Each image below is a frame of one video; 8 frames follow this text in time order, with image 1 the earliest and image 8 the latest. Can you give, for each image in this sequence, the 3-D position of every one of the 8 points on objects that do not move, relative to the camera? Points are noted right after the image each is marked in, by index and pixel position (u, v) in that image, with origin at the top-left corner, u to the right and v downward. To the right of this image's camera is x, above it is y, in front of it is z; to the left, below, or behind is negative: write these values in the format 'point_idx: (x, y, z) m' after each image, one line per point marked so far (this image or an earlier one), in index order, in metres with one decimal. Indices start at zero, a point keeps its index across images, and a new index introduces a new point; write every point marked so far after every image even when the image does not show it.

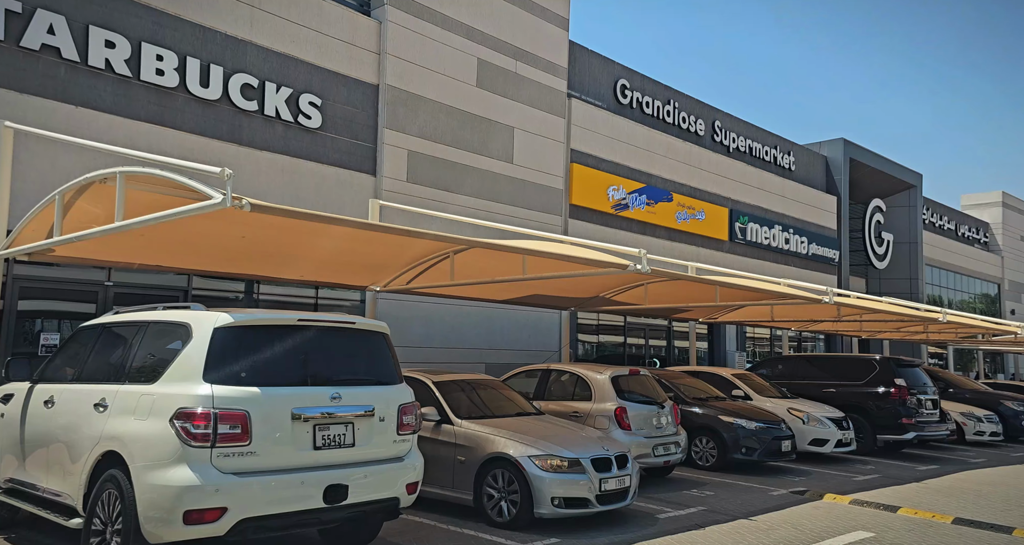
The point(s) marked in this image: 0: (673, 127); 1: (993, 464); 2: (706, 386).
0: (+4.0, +3.7, +18.4) m
1: (+9.9, -4.0, +15.4) m
2: (+2.8, -1.6, +10.6) m
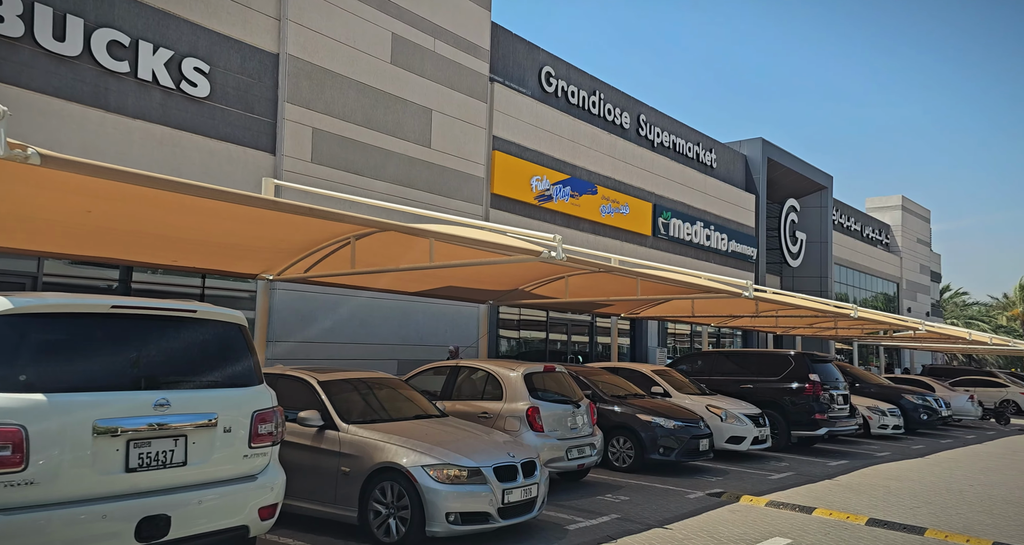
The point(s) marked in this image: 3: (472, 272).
0: (+2.1, +3.8, +18.2) m
1: (+8.2, -4.0, +15.8) m
2: (+1.6, -1.5, +10.4) m
3: (-0.5, 0.0, +8.9) m
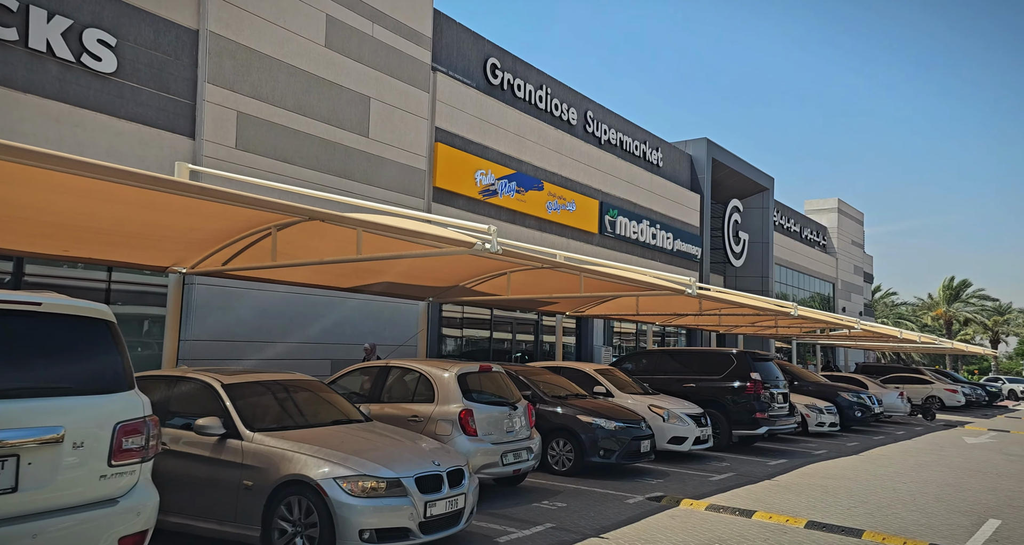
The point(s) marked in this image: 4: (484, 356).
0: (+0.8, +3.9, +18.0) m
1: (+6.9, -4.0, +16.0) m
2: (+0.7, -1.5, +10.1) m
3: (-1.2, +0.1, +8.5) m
4: (-0.7, -2.0, +17.4) m
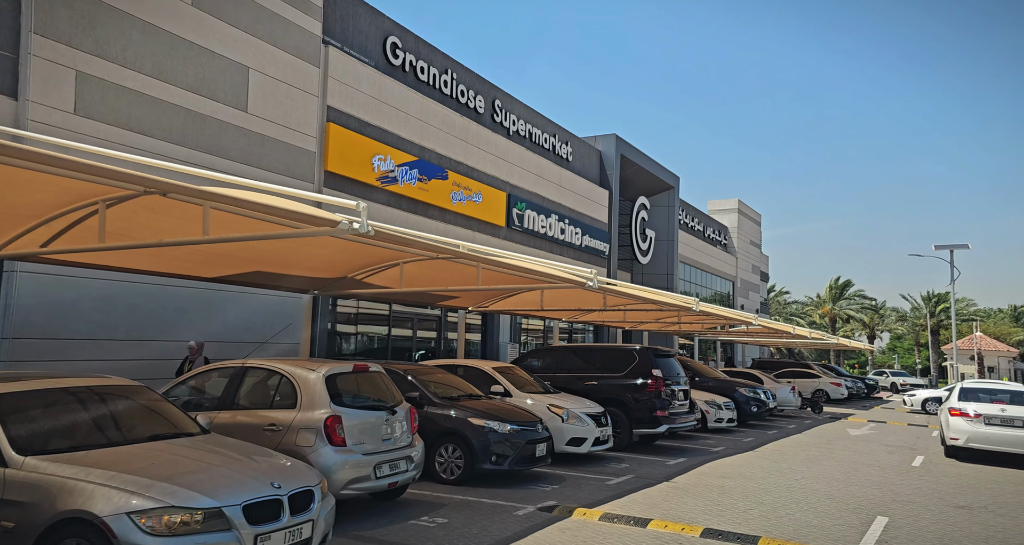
0: (-1.5, +4.0, +17.3) m
1: (+4.7, -3.9, +16.1) m
2: (-0.7, -1.4, +9.5) m
3: (-2.4, +0.2, +7.7) m
4: (-2.9, -1.8, +16.6) m
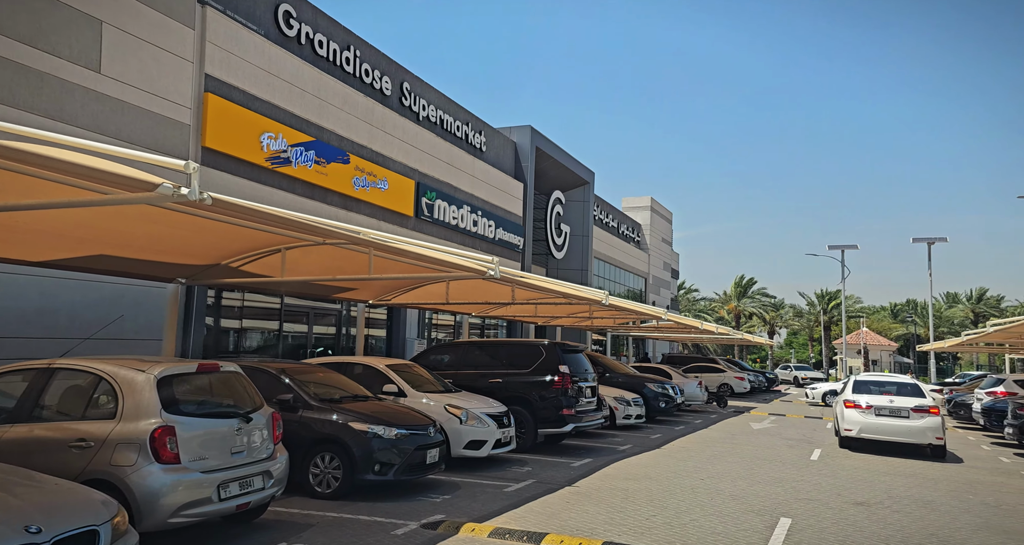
0: (-3.5, +4.3, +16.2) m
1: (+2.7, -3.8, +15.8) m
2: (-1.9, -1.3, +8.6) m
3: (-3.4, +0.4, +6.6) m
4: (-5.0, -1.6, +15.4) m
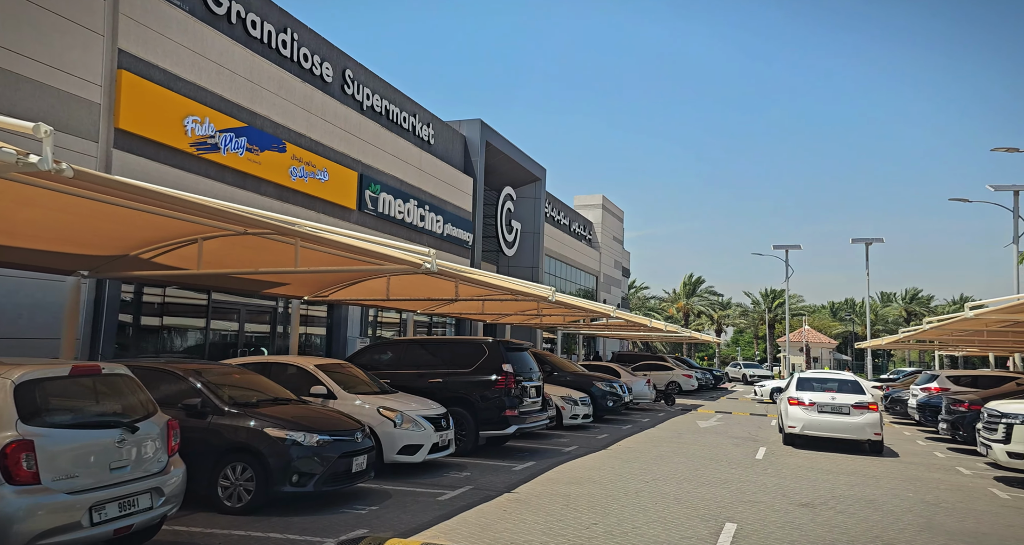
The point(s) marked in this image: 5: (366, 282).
0: (-4.6, +4.4, +15.4) m
1: (+1.5, -3.7, +15.4) m
2: (-2.7, -1.2, +8.0) m
3: (-4.0, +0.4, +5.9) m
4: (-6.1, -1.5, +14.5) m
5: (-2.9, -0.2, +14.9) m
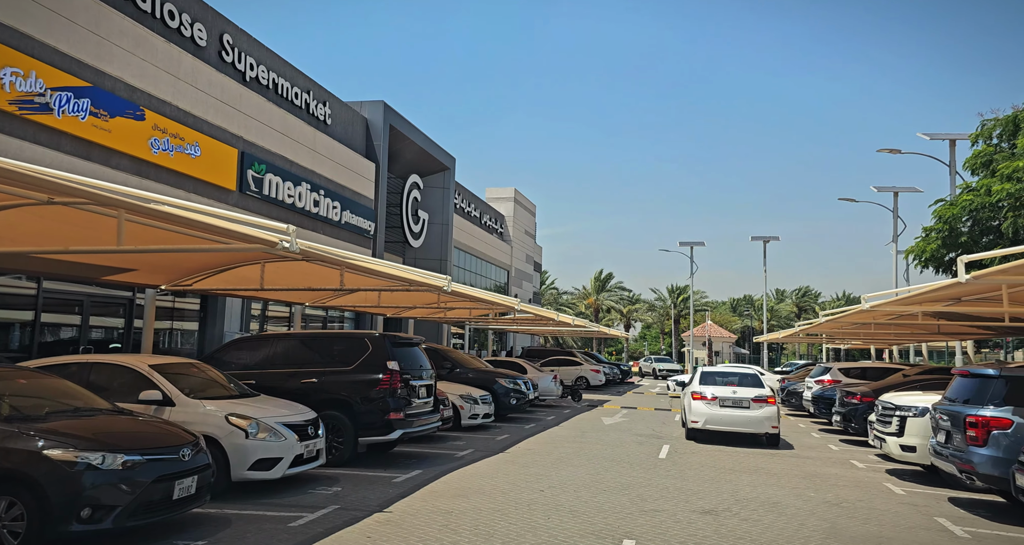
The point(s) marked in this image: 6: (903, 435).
0: (-6.6, +4.6, +13.5) m
1: (-0.7, -3.5, +14.3) m
2: (-3.9, -1.0, +6.4) m
3: (-4.9, +0.6, +4.2) m
4: (-8.0, -1.2, +12.5) m
5: (-4.9, +0.1, +13.2) m
6: (+7.6, -3.2, +14.5) m
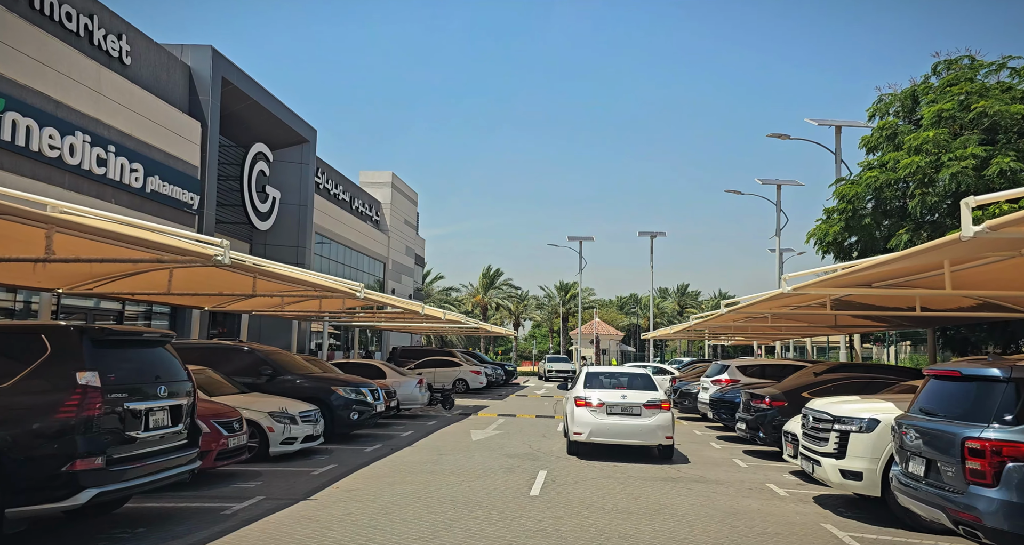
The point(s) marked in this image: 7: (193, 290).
0: (-9.0, +5.1, +8.1) m
1: (-3.2, -3.1, +9.8) m
2: (-5.2, -0.5, +1.5) m
3: (-5.9, +1.1, -0.9) m
4: (-10.3, -0.7, +6.9) m
5: (-7.2, +0.5, +8.0) m
6: (+4.9, -2.8, +11.1) m
7: (-7.2, -0.4, +17.2) m
